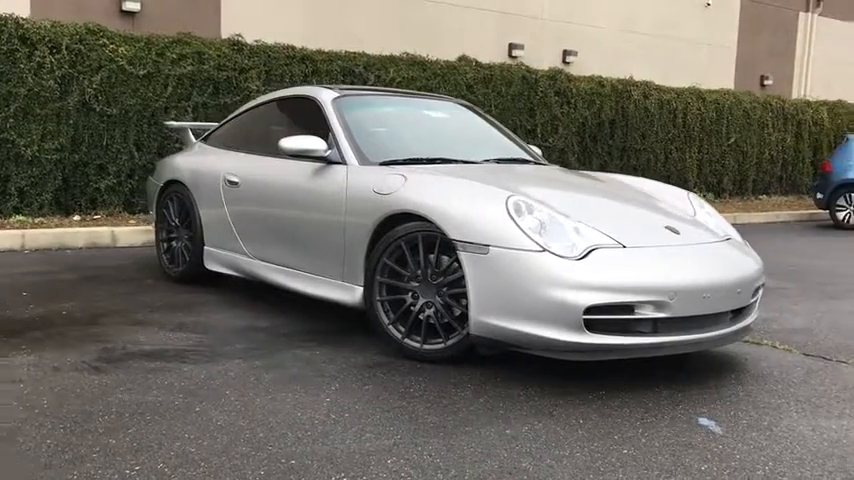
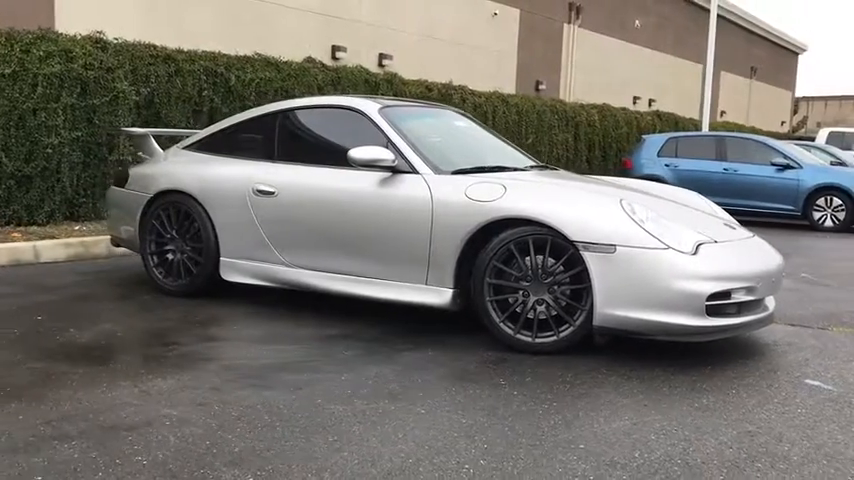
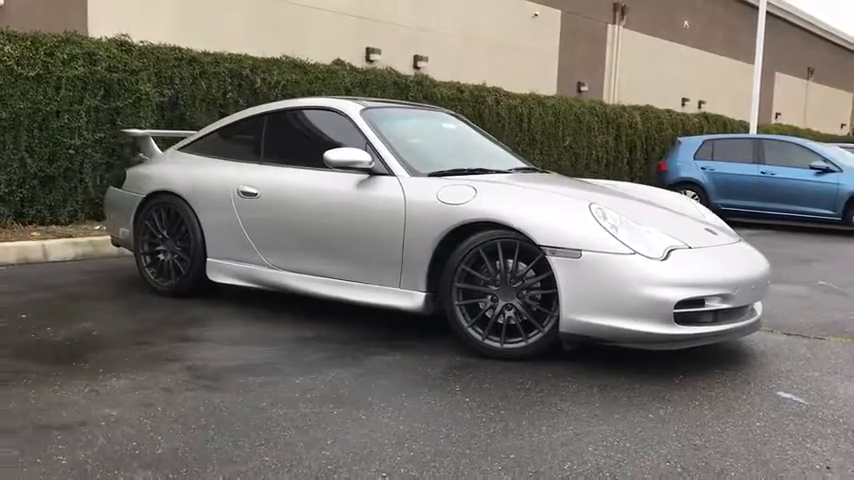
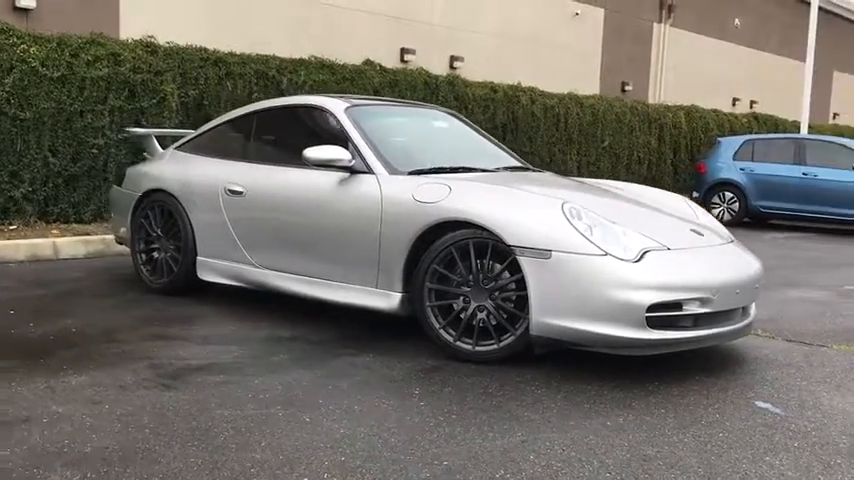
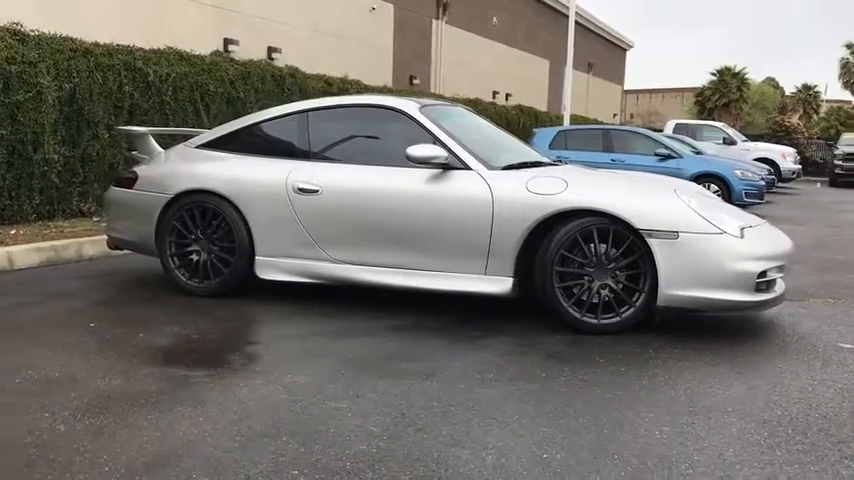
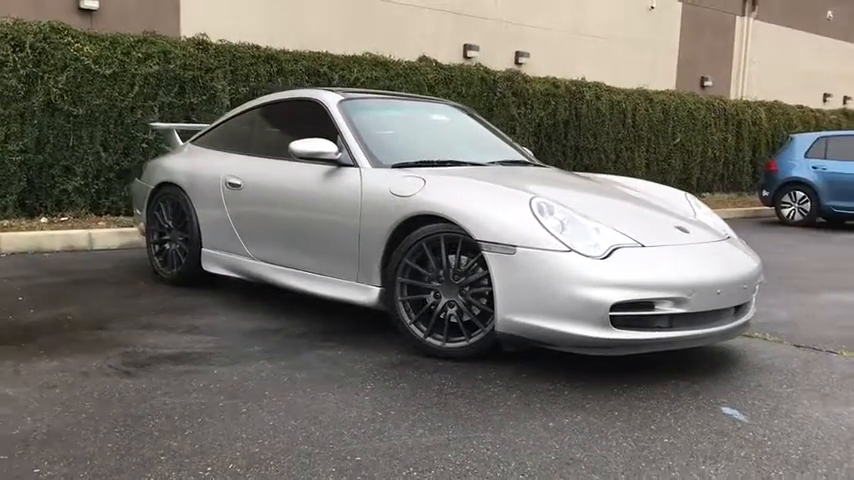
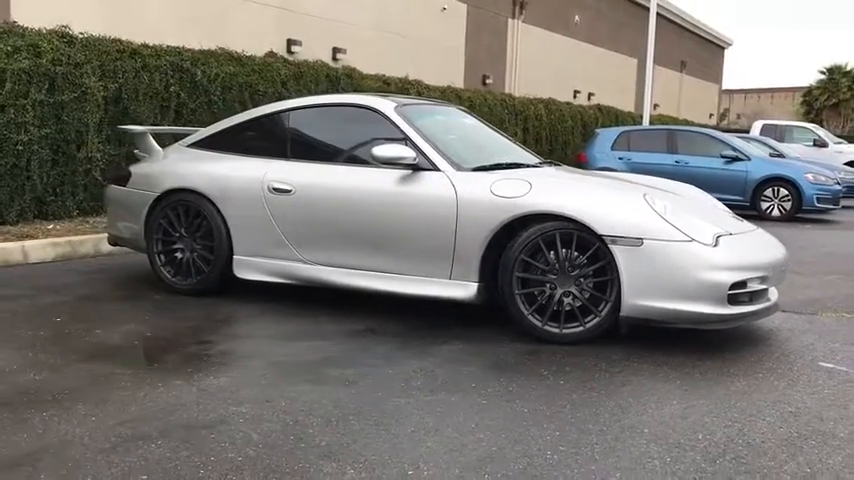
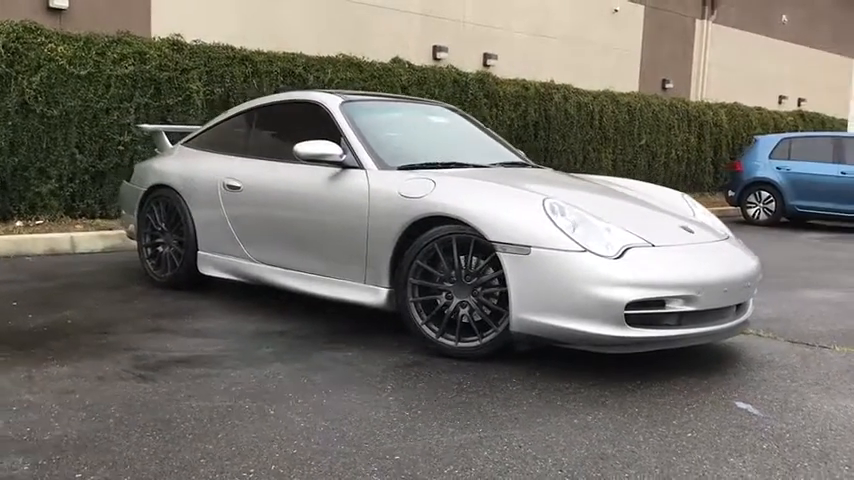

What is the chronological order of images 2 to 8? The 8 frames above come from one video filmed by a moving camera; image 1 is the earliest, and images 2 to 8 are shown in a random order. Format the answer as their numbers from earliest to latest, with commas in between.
6, 8, 4, 3, 2, 7, 5
